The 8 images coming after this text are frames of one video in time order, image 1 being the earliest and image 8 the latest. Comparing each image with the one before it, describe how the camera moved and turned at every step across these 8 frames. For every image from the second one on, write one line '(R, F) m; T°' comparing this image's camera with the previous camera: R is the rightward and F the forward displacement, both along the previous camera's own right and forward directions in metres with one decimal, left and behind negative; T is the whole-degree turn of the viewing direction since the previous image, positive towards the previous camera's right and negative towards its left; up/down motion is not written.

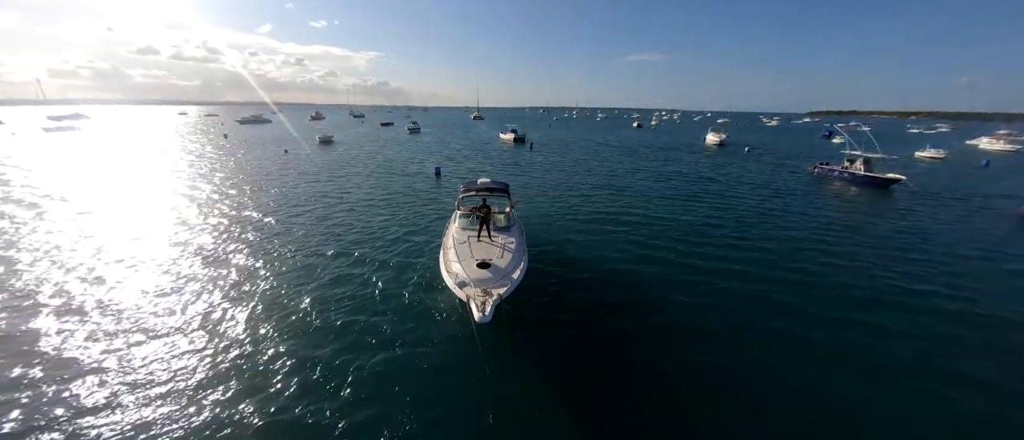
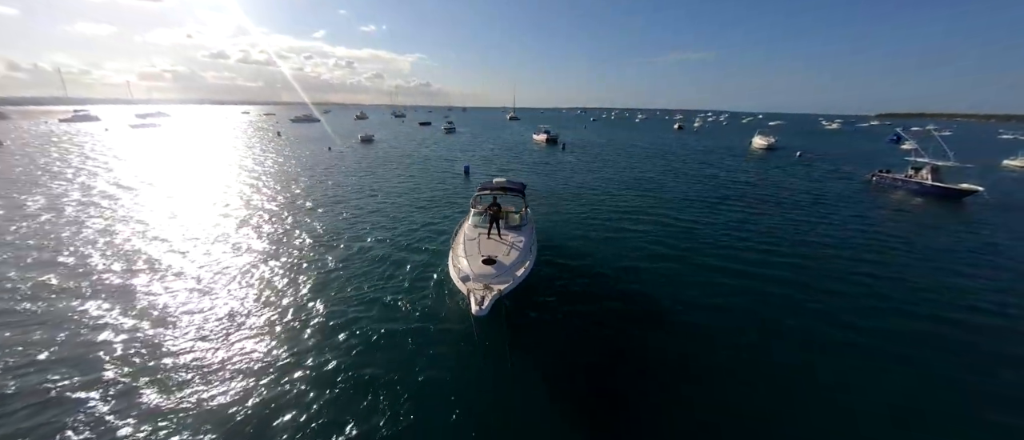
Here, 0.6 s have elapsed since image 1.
(+0.9, -0.2) m; -6°
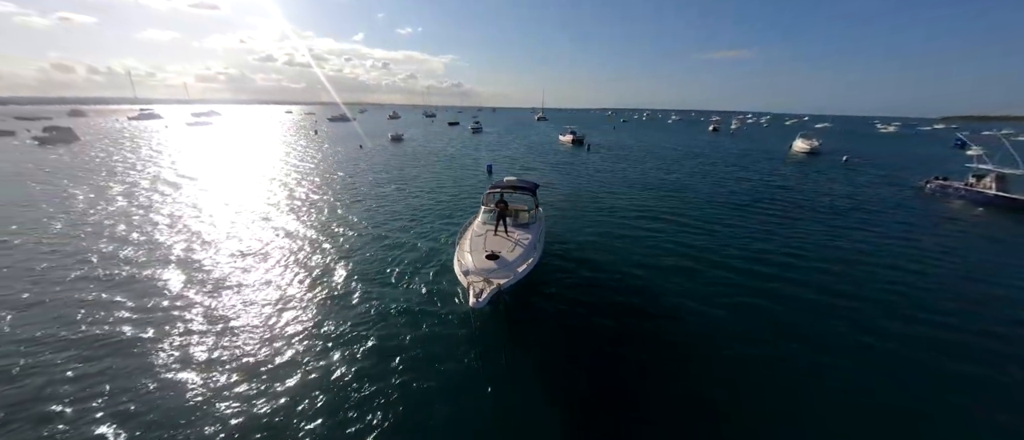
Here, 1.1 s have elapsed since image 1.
(+0.7, -0.1) m; -4°
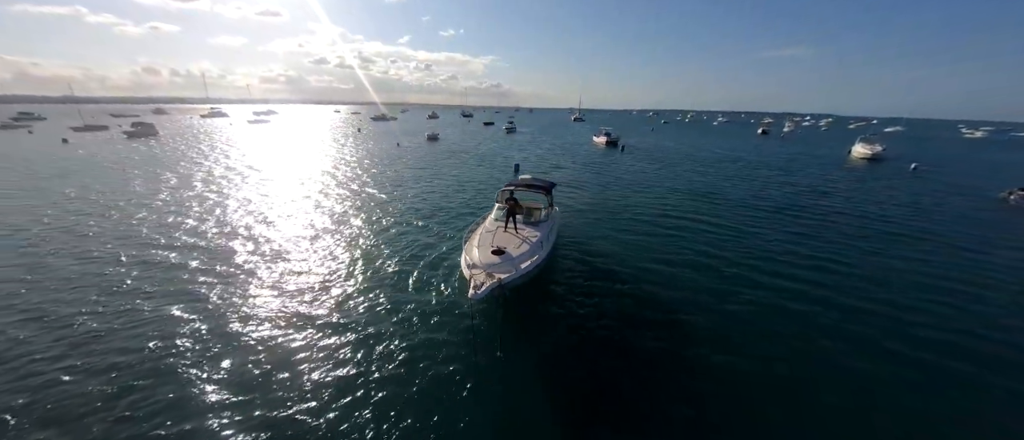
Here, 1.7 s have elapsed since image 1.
(+0.9, -0.2) m; -6°
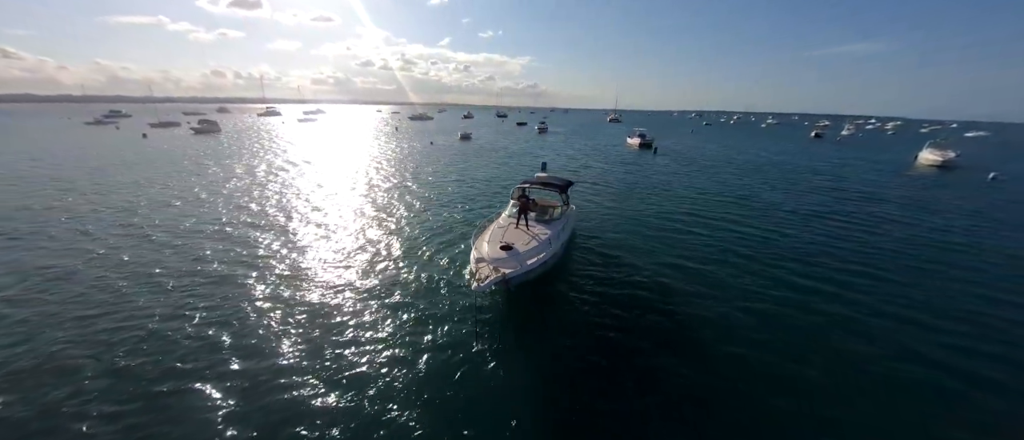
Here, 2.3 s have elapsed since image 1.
(+0.8, -0.3) m; -5°
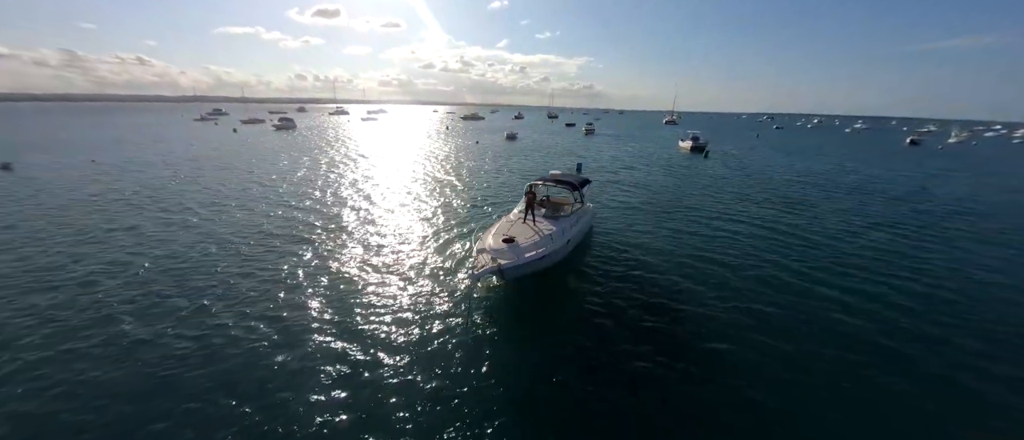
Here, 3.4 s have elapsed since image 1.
(+1.6, -0.8) m; -8°
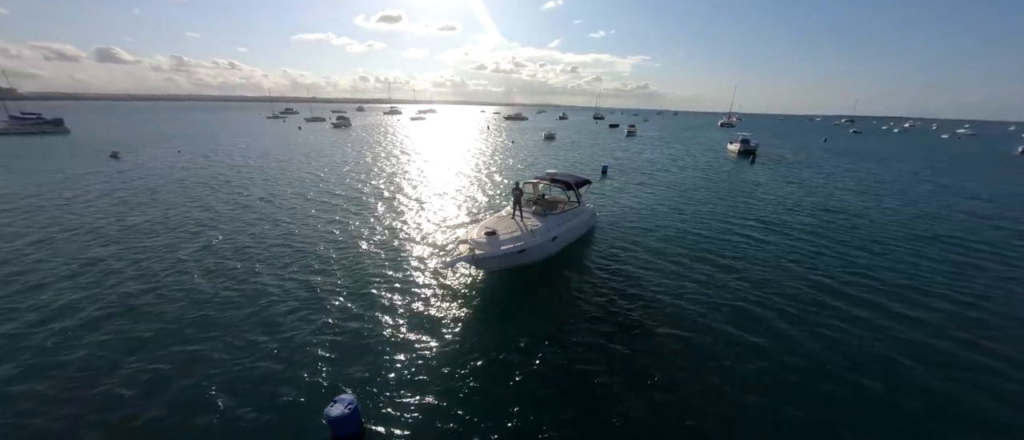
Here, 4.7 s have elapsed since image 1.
(+2.3, -0.5) m; -7°
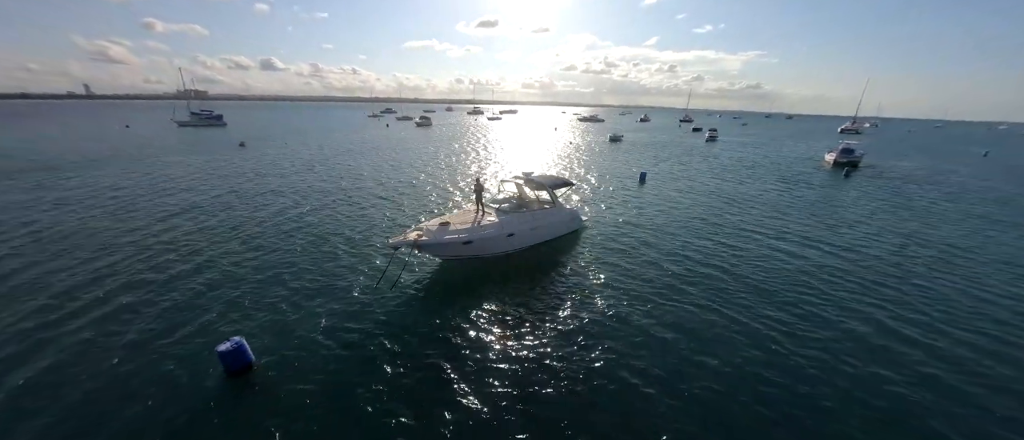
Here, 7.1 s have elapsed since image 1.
(+5.1, -0.6) m; -13°
